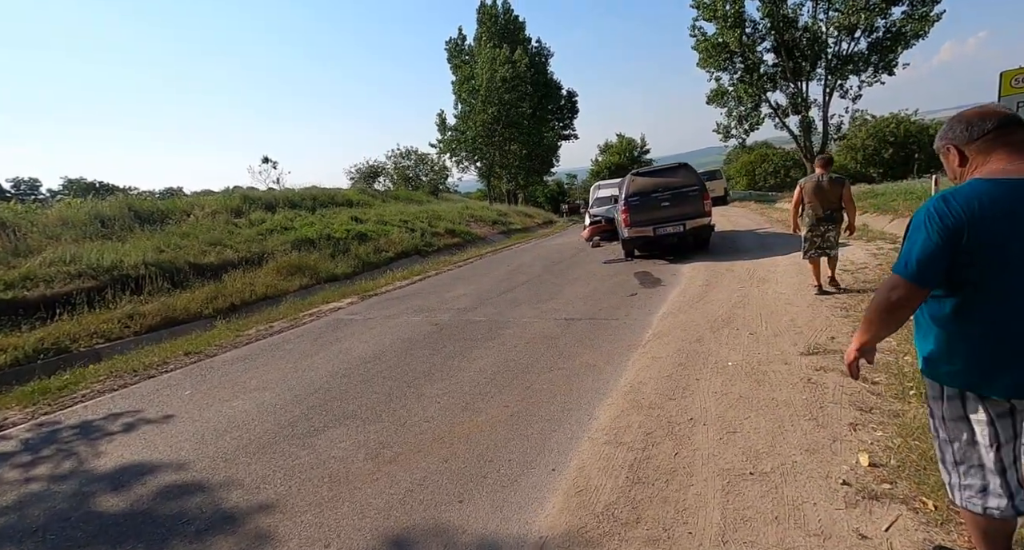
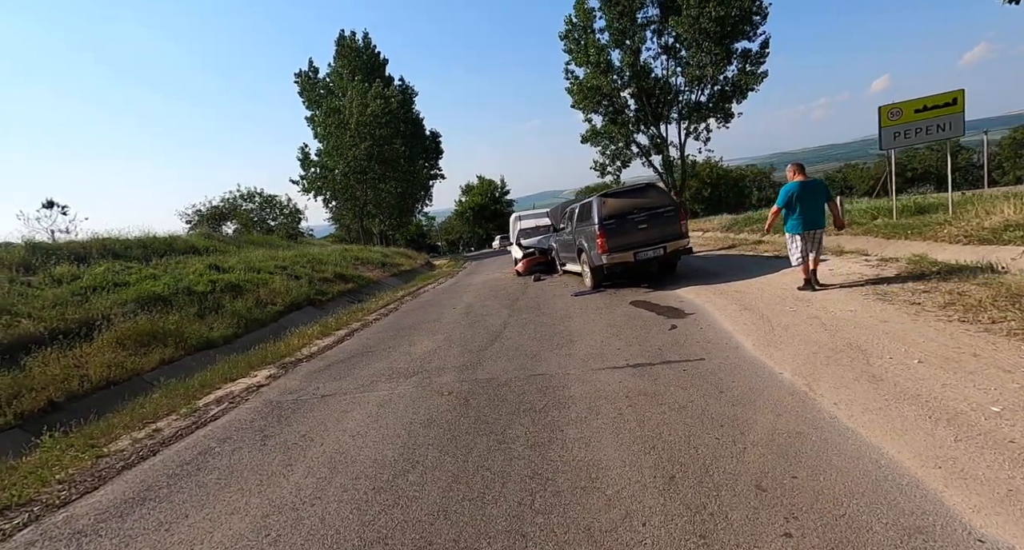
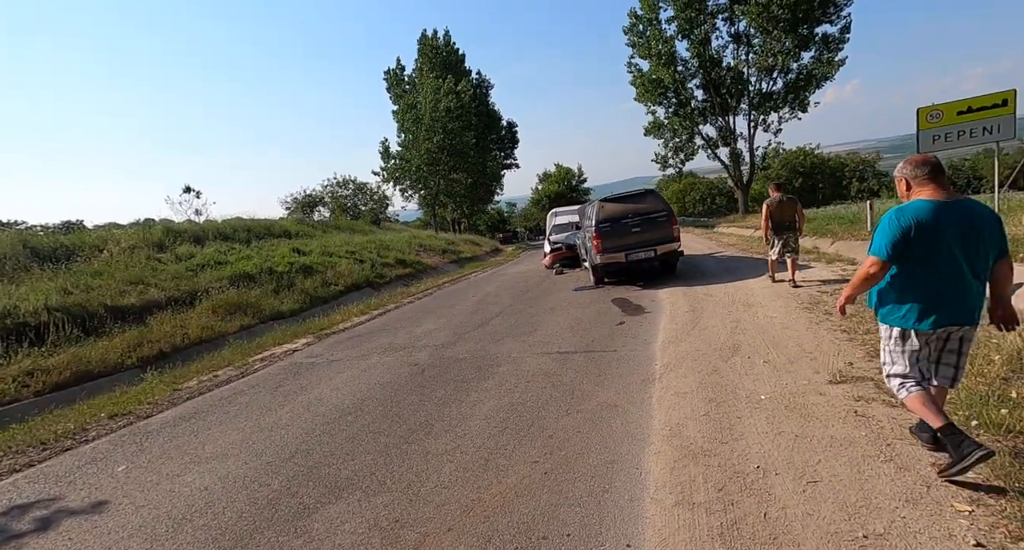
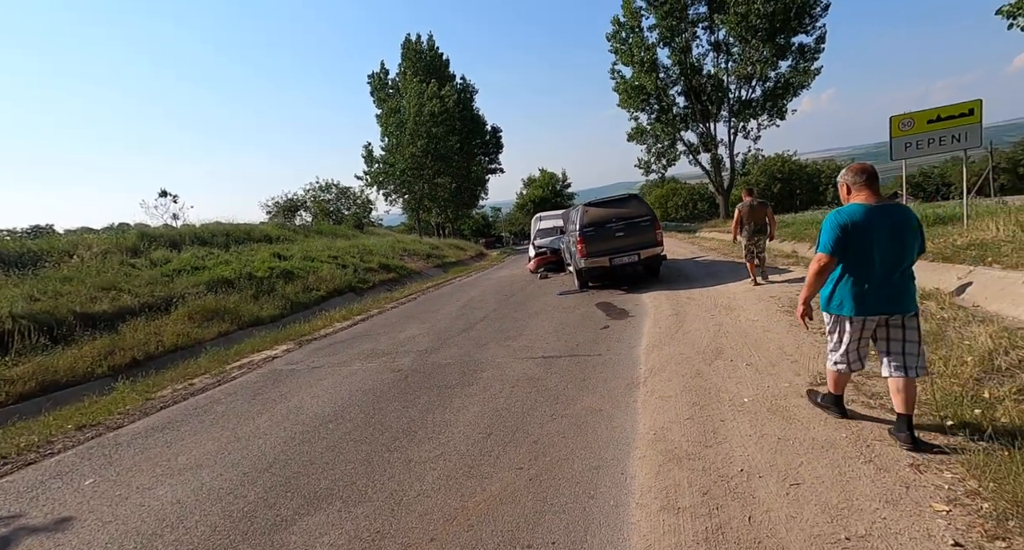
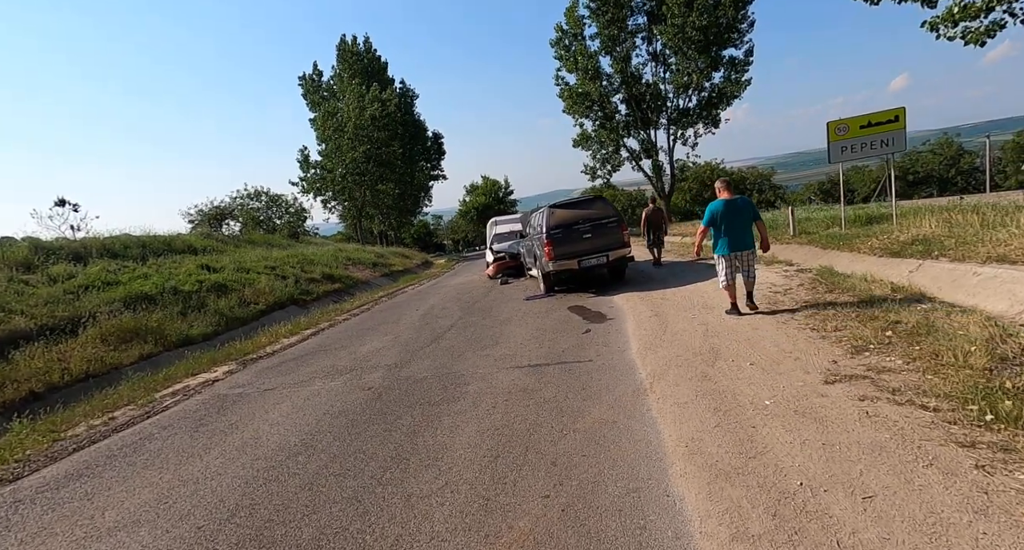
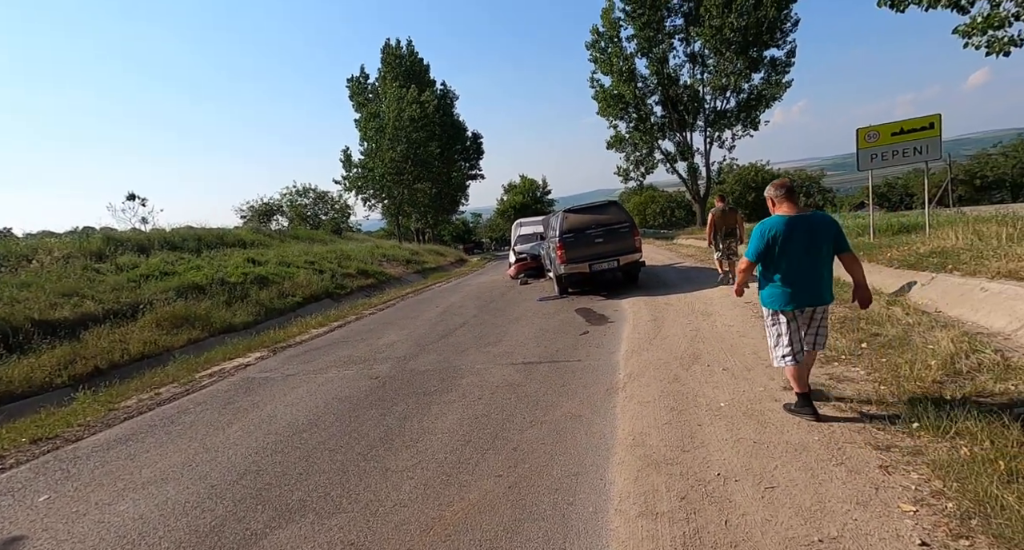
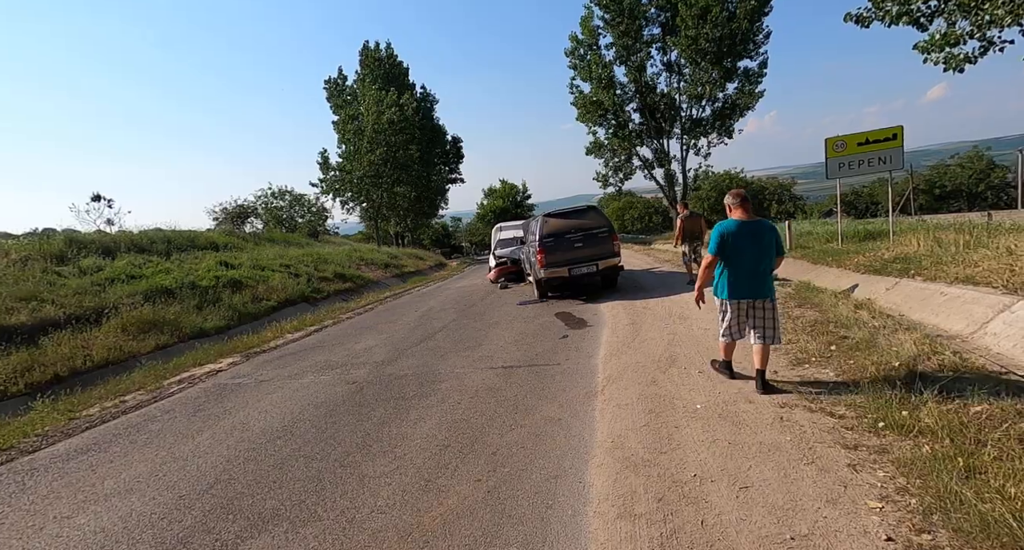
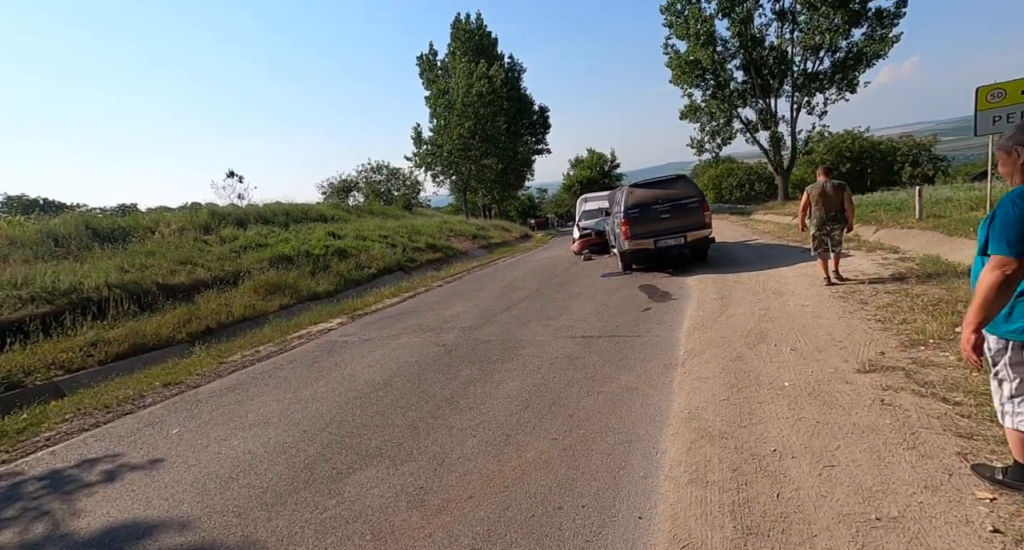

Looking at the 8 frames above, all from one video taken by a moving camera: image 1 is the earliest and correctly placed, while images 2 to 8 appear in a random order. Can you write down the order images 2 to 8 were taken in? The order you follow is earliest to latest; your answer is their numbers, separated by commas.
8, 3, 4, 6, 7, 5, 2
